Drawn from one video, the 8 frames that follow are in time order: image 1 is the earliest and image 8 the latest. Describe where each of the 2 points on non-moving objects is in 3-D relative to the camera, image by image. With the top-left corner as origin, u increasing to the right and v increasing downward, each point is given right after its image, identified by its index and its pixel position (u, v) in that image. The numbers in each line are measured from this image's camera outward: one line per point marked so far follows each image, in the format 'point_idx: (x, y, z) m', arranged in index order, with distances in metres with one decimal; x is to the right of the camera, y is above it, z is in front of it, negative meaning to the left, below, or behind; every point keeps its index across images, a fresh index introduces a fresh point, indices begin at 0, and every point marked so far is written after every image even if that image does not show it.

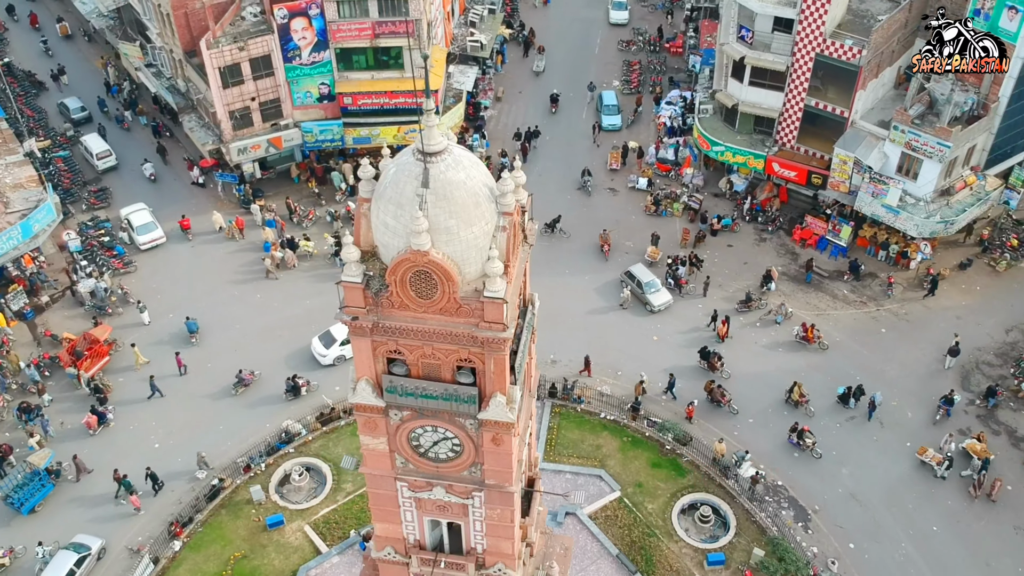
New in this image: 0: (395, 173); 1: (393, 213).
0: (-2.3, +2.3, +19.6) m
1: (-2.3, +1.5, +19.6) m
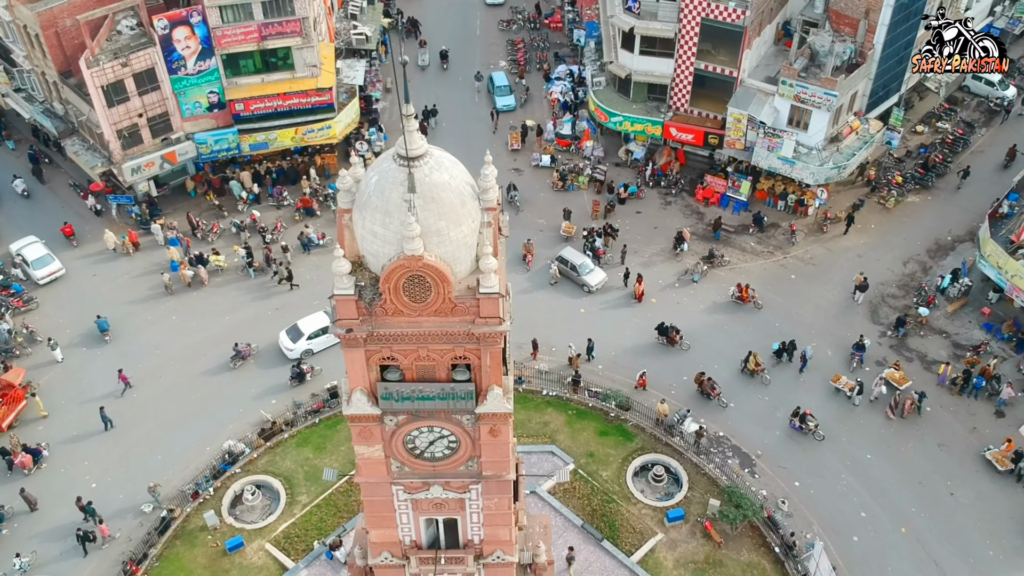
0: (-2.6, +2.1, +19.5) m
1: (-2.6, +1.3, +19.5) m
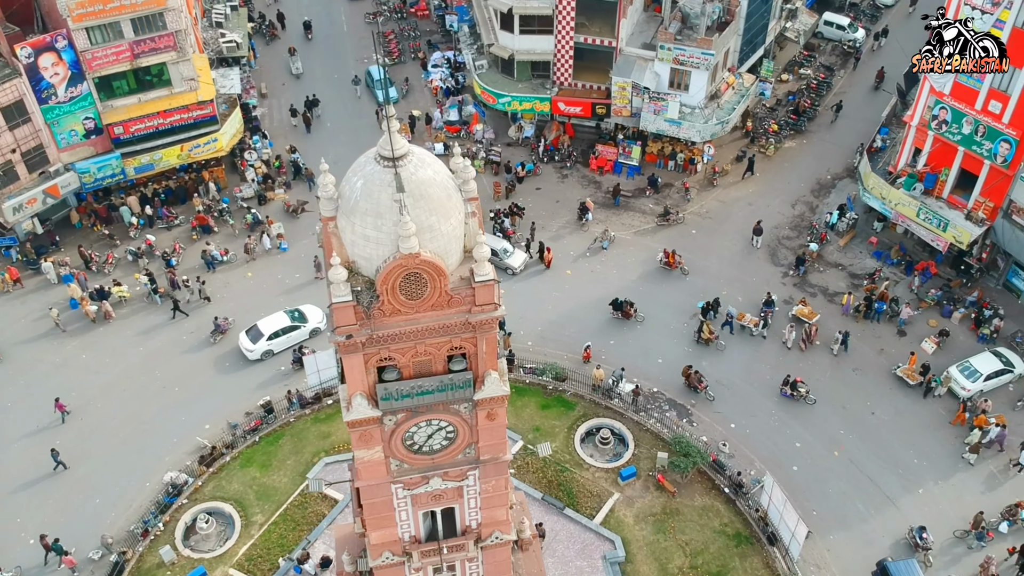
0: (-2.9, +2.0, +19.6) m
1: (-2.8, +1.3, +19.7) m
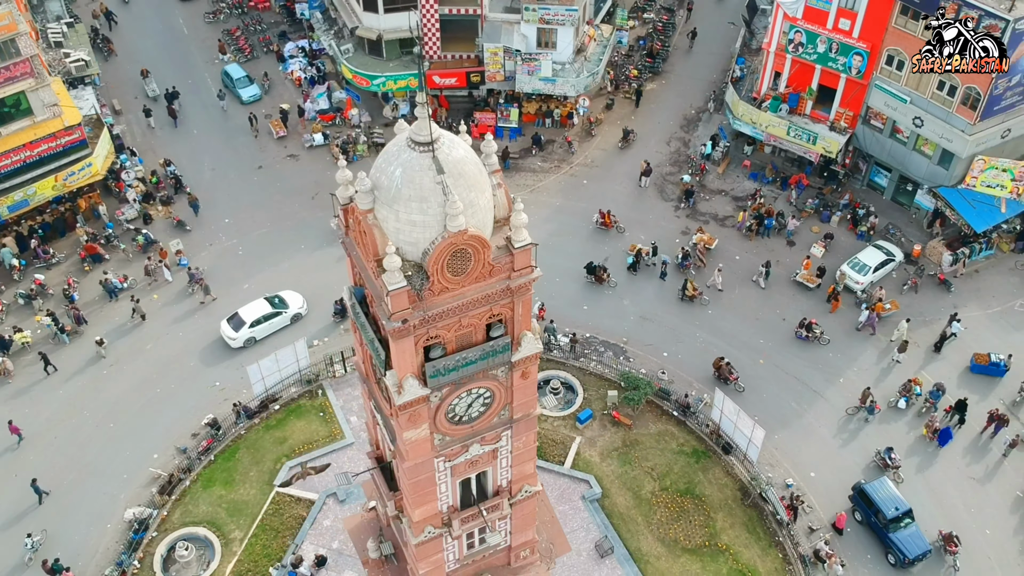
0: (-2.2, +2.4, +20.3) m
1: (-1.9, +1.6, +20.4) m
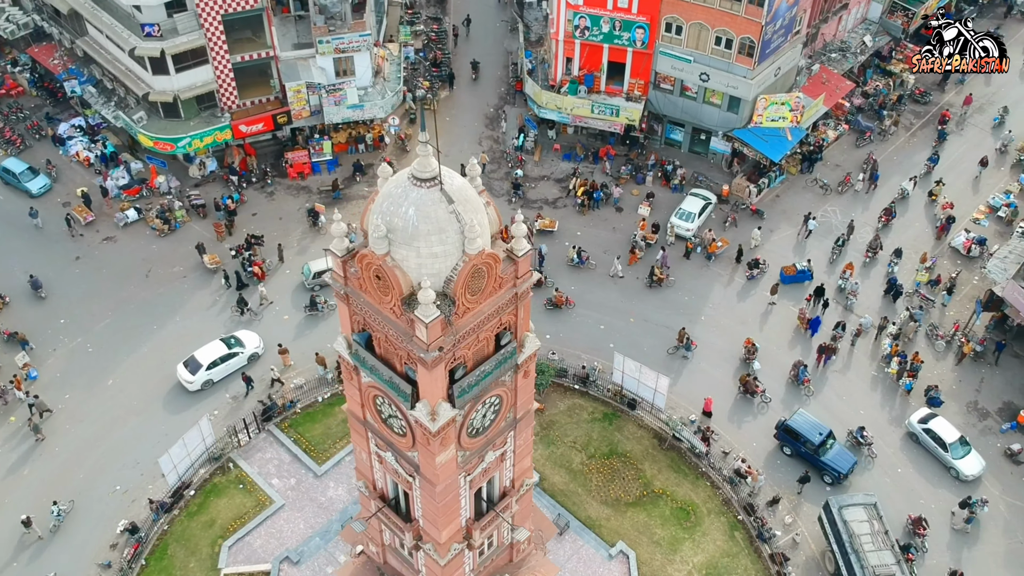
0: (-2.0, +1.7, +21.3) m
1: (-1.6, +1.0, +21.4) m
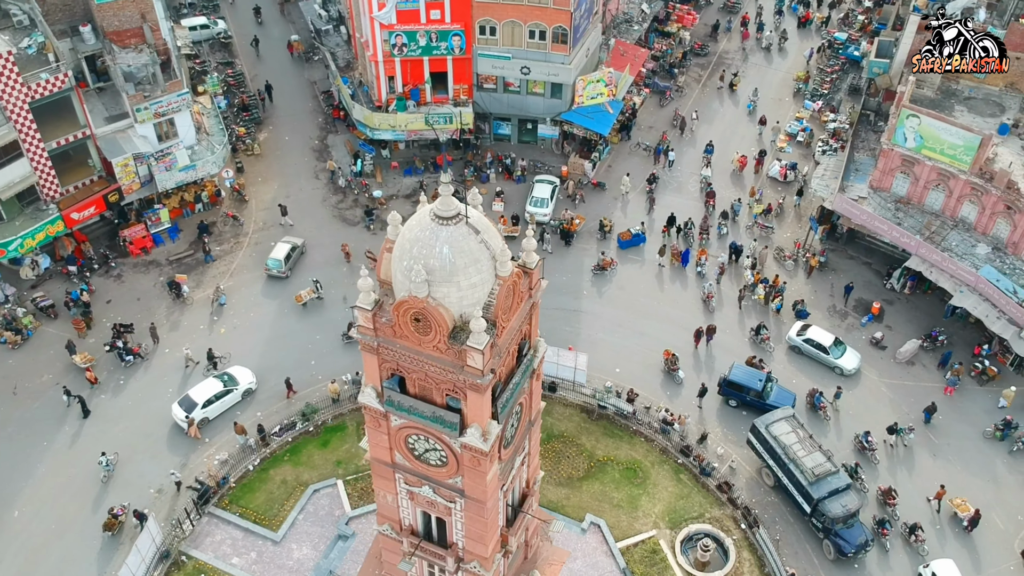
0: (-1.4, +0.9, +22.2) m
1: (-0.8, +0.4, +22.5) m
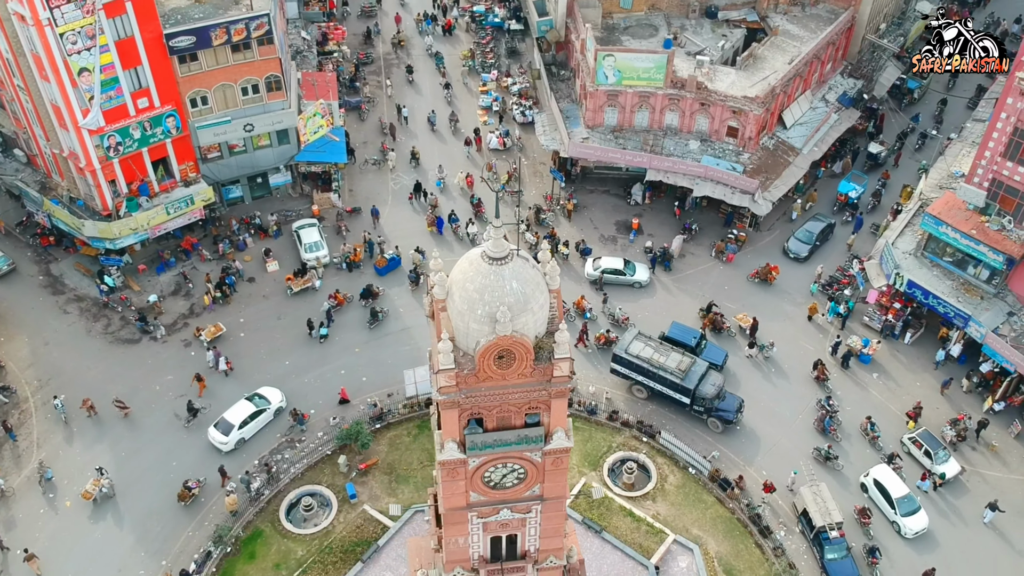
0: (+0.2, +0.2, +24.1) m
1: (+0.7, -0.1, +24.6) m
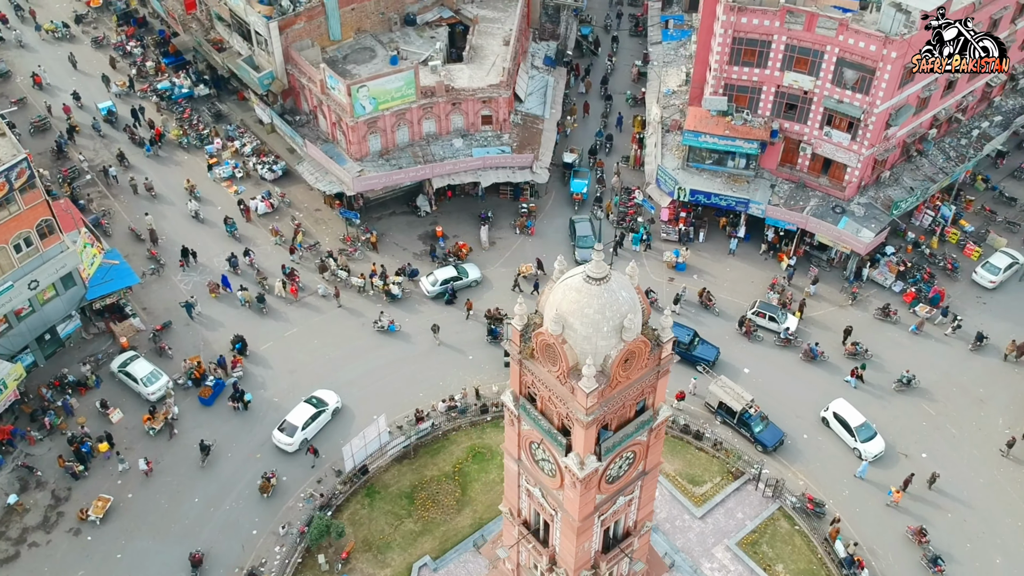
0: (+3.1, 0.0, +26.6) m
1: (+3.4, -0.1, +27.3) m
